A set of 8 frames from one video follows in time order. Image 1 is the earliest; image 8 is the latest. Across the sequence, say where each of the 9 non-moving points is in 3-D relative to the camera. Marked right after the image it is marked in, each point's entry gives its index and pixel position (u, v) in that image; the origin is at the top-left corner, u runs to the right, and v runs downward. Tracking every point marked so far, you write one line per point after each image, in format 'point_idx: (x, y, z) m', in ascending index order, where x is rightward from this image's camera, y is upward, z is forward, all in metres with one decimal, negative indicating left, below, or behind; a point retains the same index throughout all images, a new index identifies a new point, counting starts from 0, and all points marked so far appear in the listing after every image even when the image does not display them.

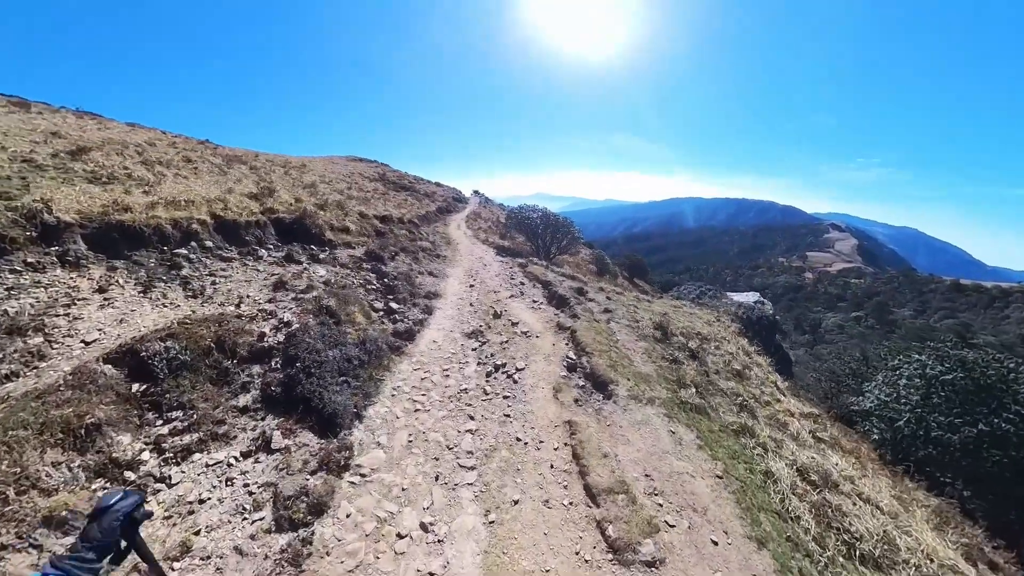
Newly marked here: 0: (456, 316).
0: (-3.3, -1.5, +19.0) m
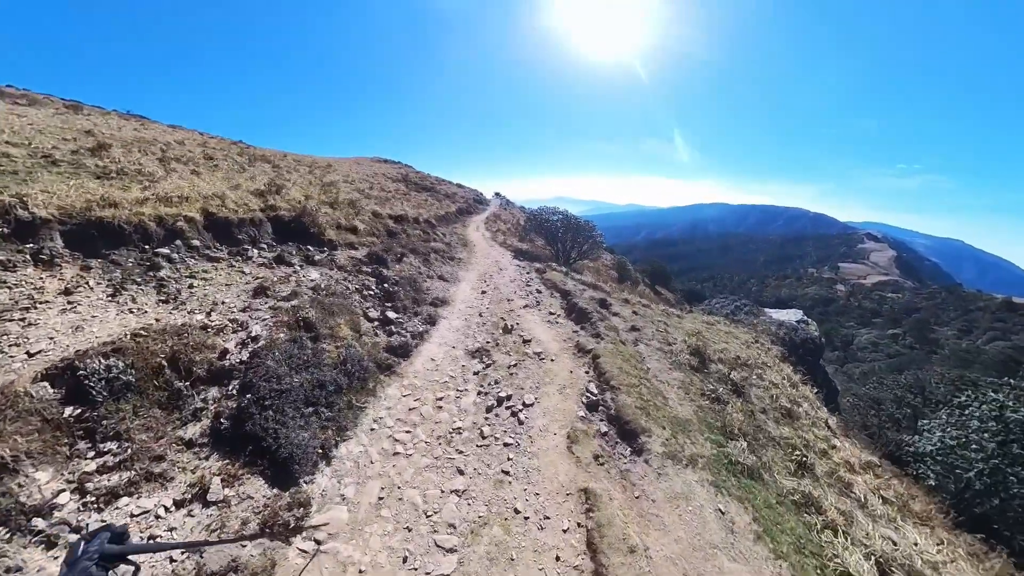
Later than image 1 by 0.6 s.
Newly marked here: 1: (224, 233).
0: (-2.7, -2.0, +16.9) m
1: (-14.9, +2.9, +16.8) m
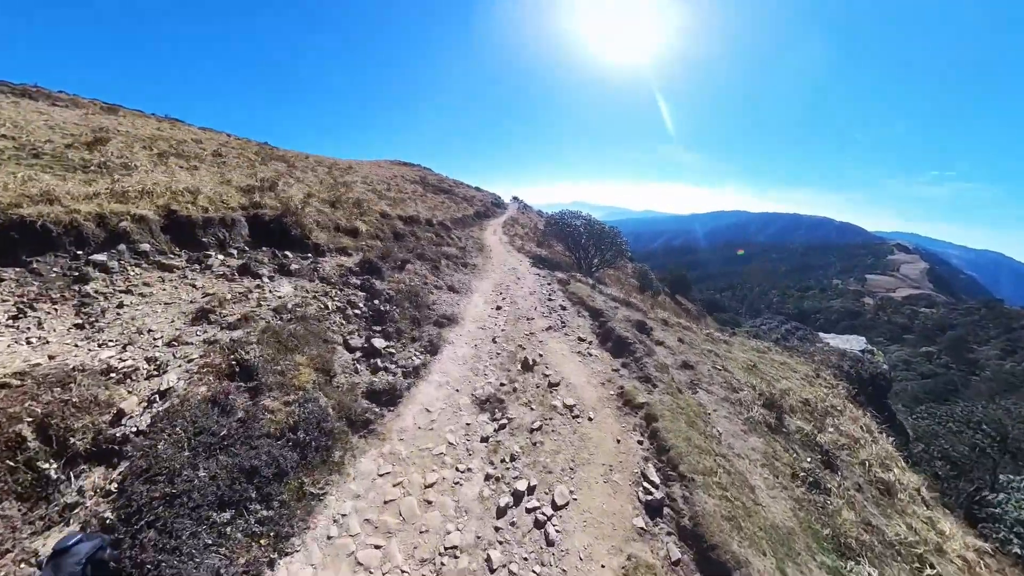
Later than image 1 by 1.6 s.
0: (-1.8, -3.0, +13.3) m
1: (-13.9, +2.2, +13.8) m
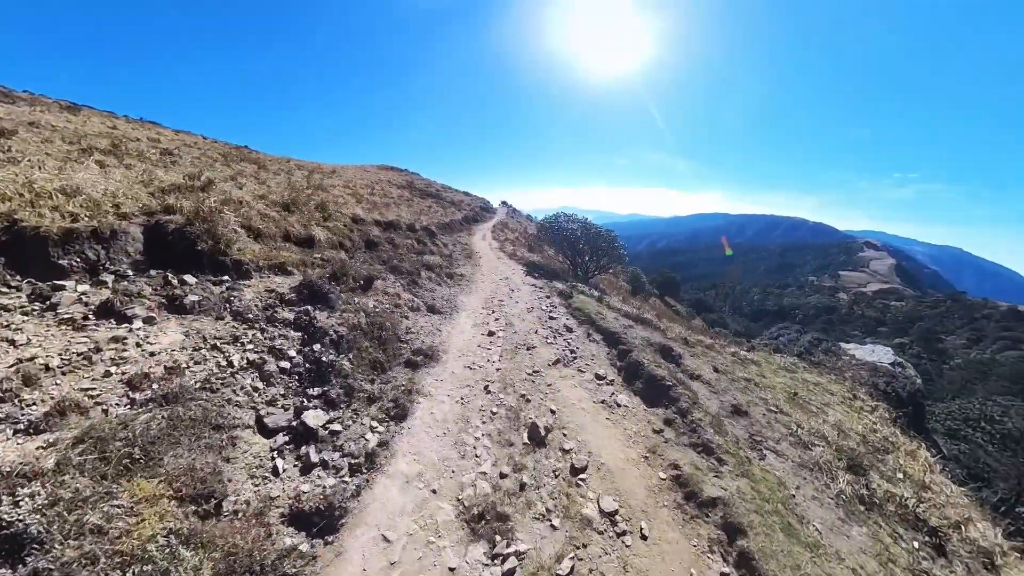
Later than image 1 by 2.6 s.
0: (-1.7, -4.0, +9.3) m
1: (-13.9, +0.9, +9.4) m
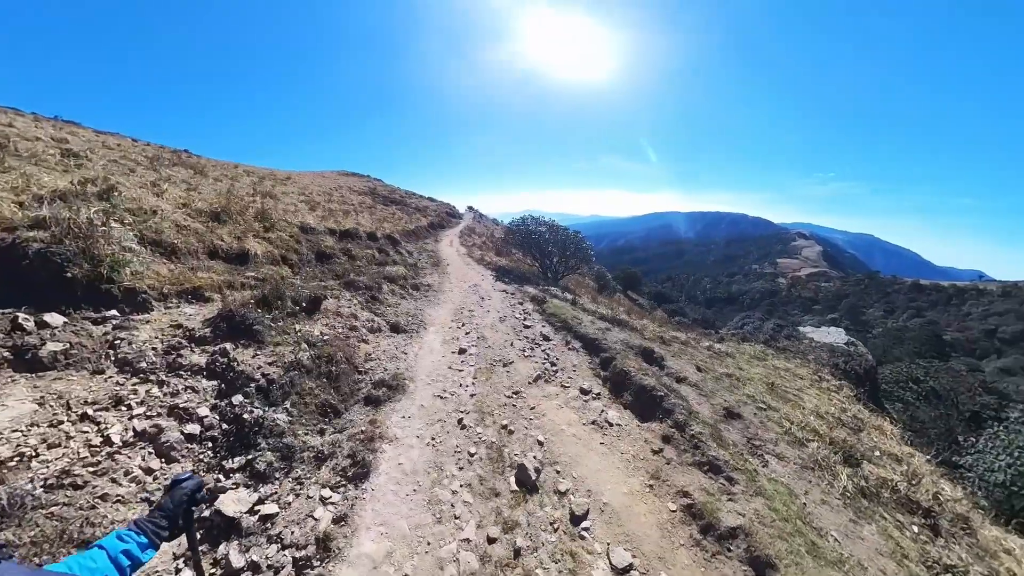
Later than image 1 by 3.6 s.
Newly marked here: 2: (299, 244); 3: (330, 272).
0: (-2.1, -4.6, +7.6) m
1: (-14.6, -0.5, +6.6) m
2: (-12.7, +2.5, +19.2) m
3: (-9.9, +0.7, +17.6) m
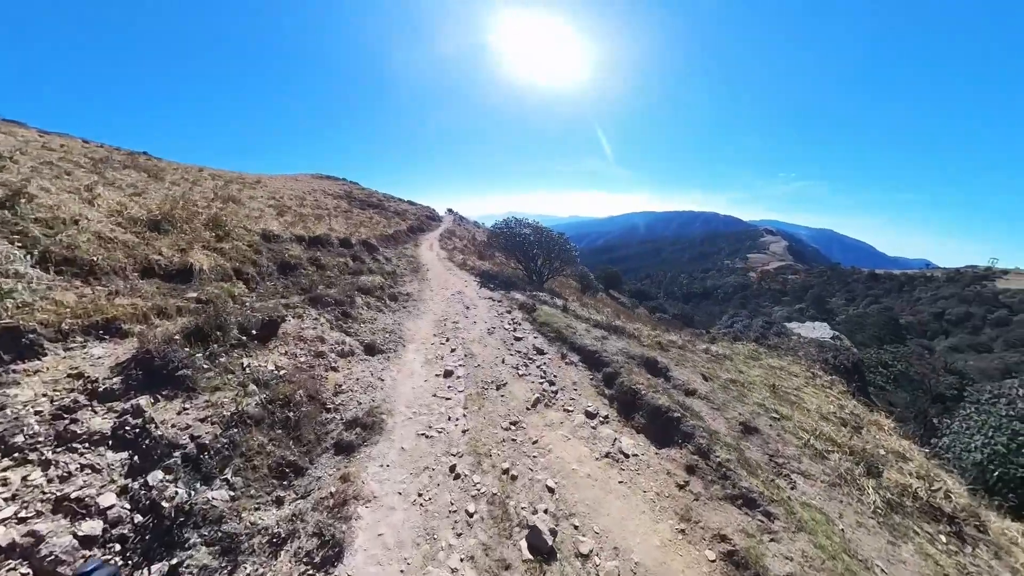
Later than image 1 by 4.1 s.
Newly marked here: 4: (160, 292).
0: (-1.9, -5.0, +6.1) m
1: (-14.5, -1.4, +4.3) m
2: (-13.4, +1.5, +17.1) m
3: (-10.5, -0.1, +15.6) m
4: (-11.7, -0.1, +10.7) m
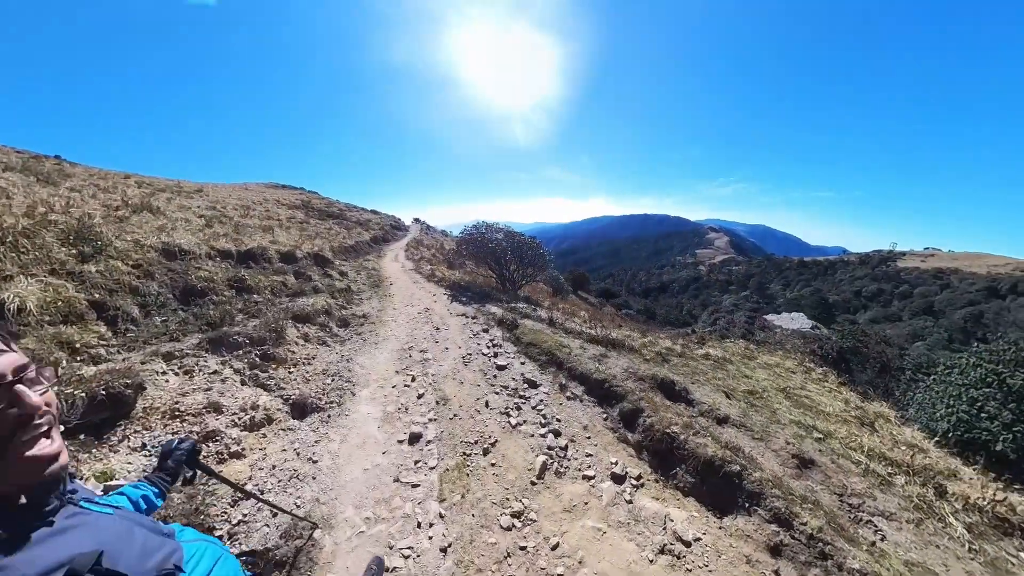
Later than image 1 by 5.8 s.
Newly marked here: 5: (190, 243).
0: (-1.4, -5.6, +2.7) m
1: (-13.9, -2.8, -0.2) m
2: (-14.3, 0.0, +12.6) m
3: (-11.1, -1.4, +11.4) m
4: (-11.9, -1.4, +6.5) m
5: (-17.5, +1.5, +17.4) m
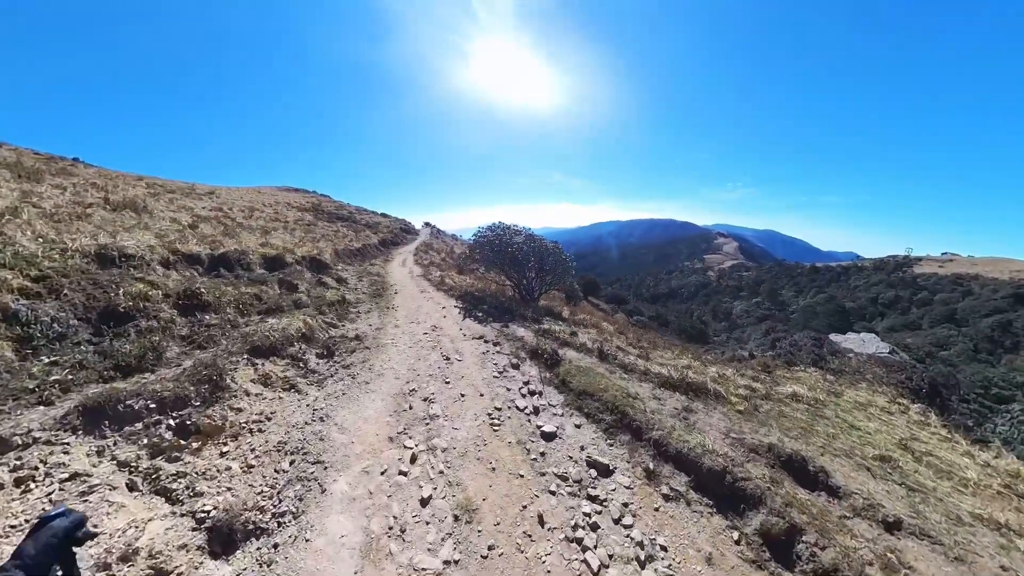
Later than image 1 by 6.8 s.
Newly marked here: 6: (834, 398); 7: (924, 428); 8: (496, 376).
0: (-0.2, -6.3, -1.3) m
1: (-12.8, -3.3, -3.9) m
2: (-12.9, -0.6, +9.0) m
3: (-9.7, -2.0, +7.7) m
4: (-10.6, -2.0, +2.7) m
5: (-15.9, +0.9, +13.8) m
6: (+17.7, -5.9, +17.4) m
7: (+21.8, -7.3, +16.8) m
8: (-0.3, -3.4, +11.1) m
